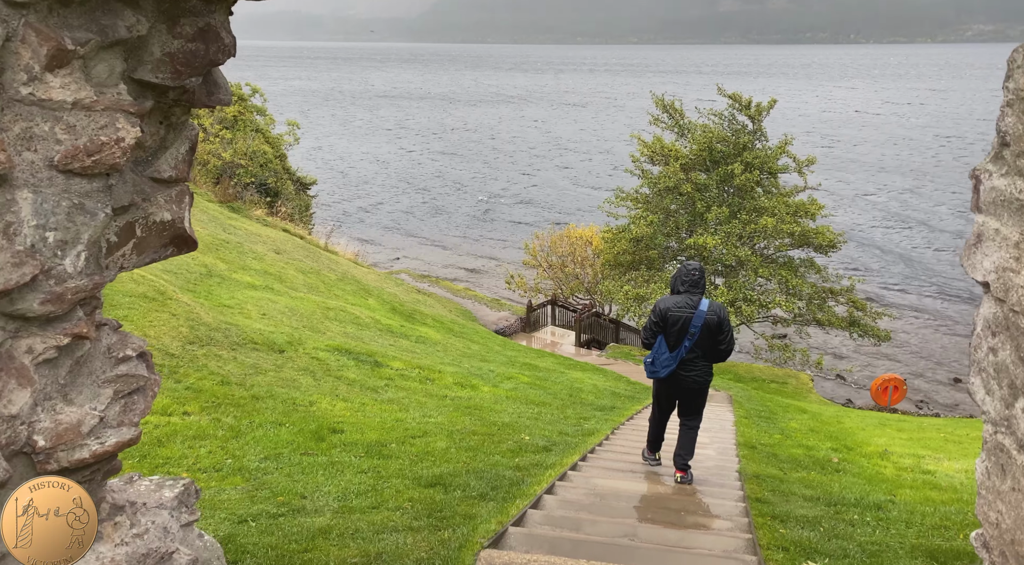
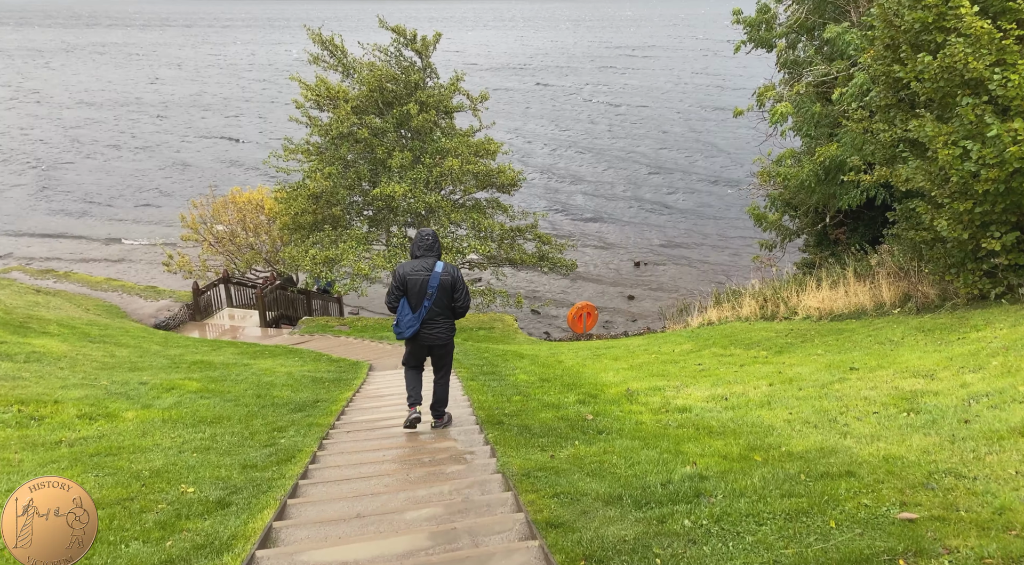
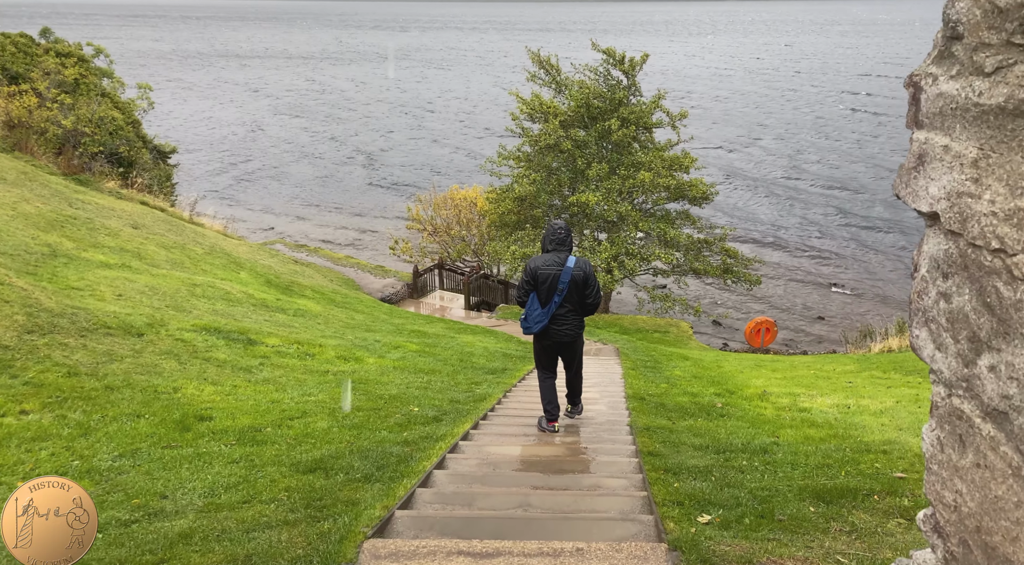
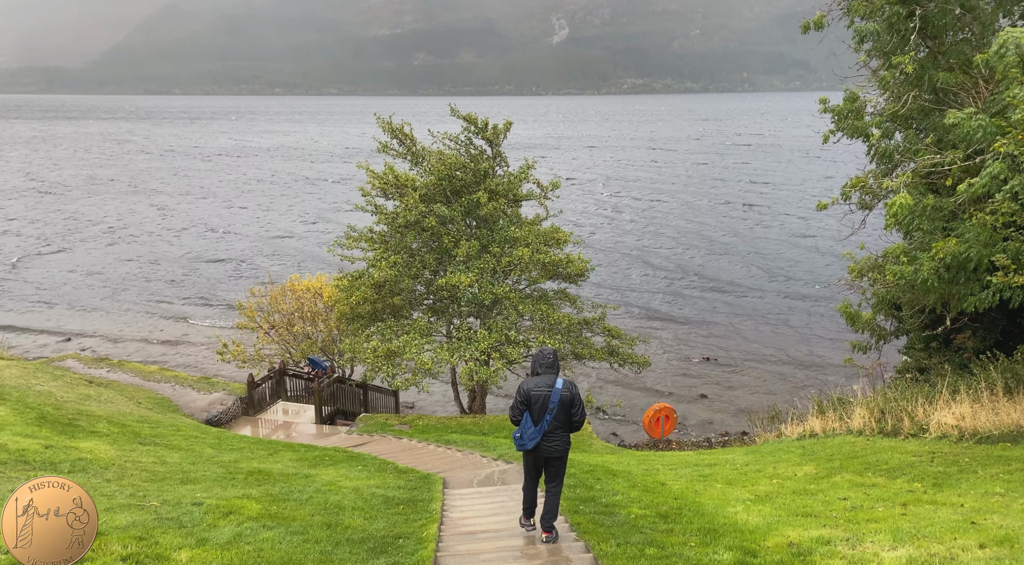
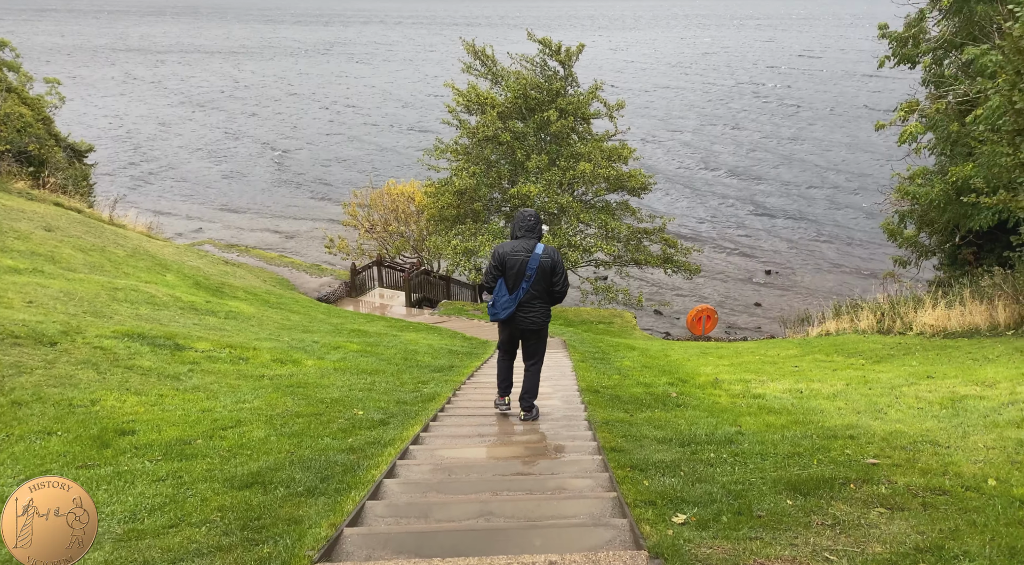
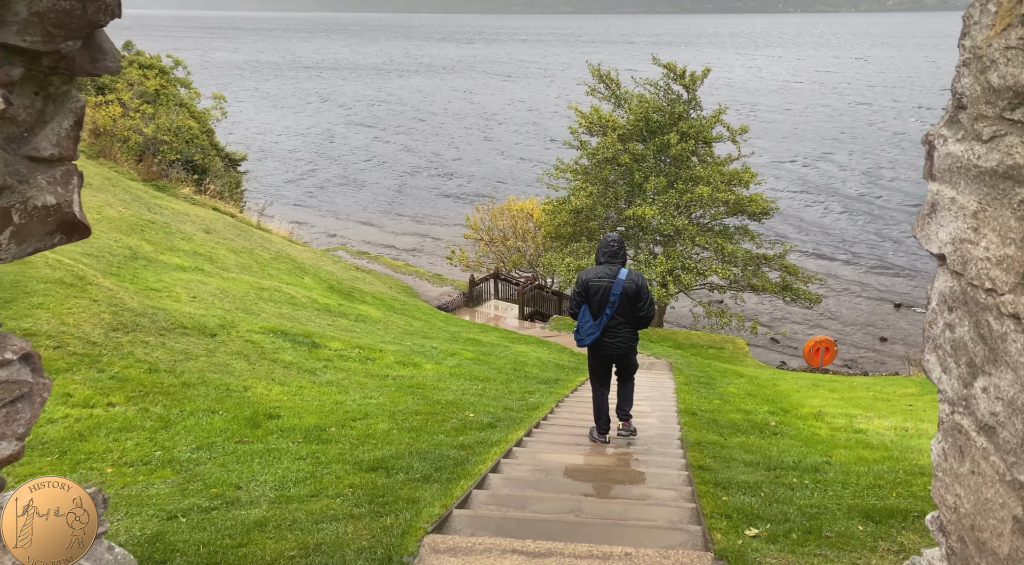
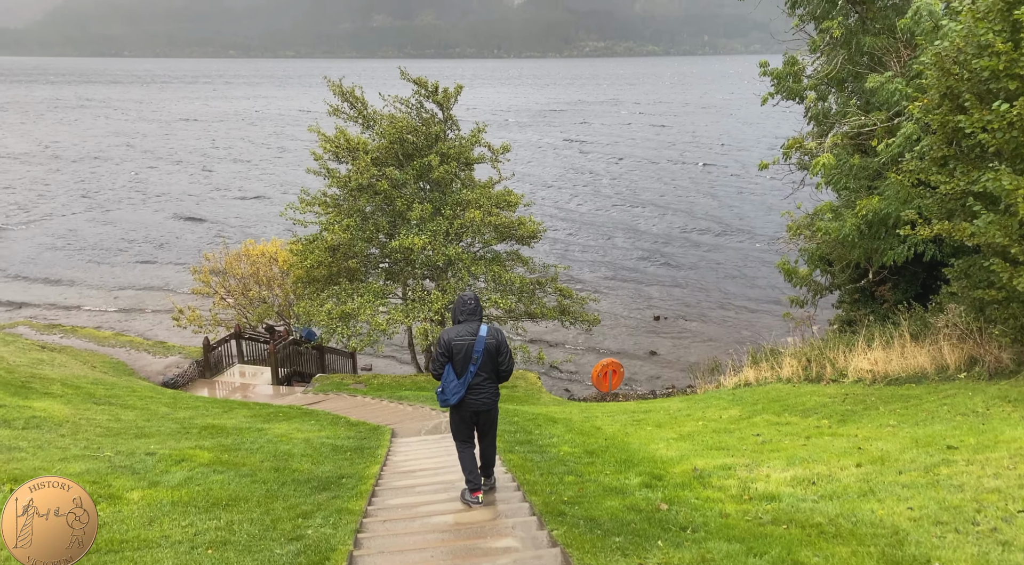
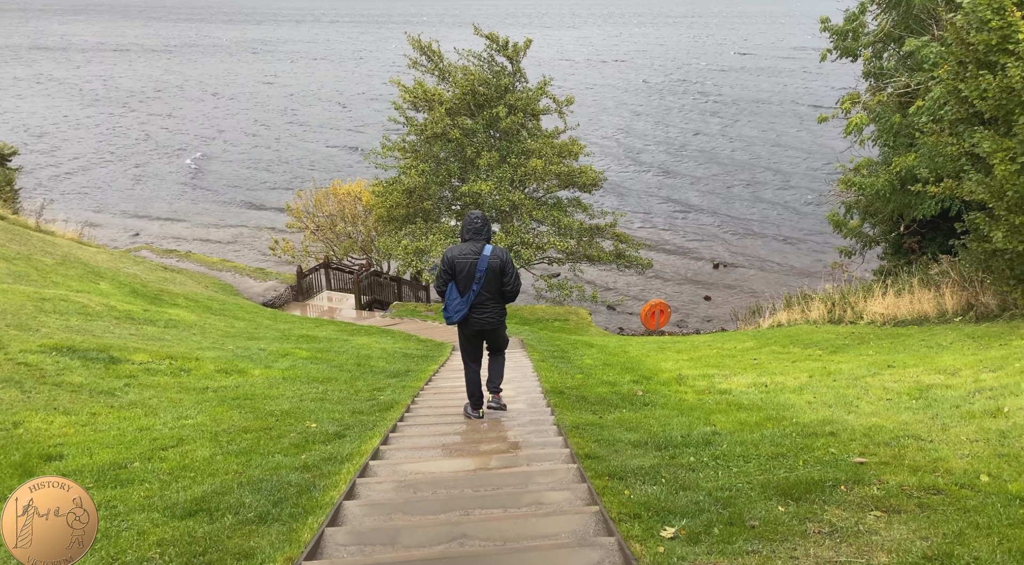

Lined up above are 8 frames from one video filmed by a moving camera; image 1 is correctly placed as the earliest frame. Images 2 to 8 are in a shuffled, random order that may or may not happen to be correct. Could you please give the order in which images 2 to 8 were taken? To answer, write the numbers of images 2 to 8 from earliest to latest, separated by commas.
6, 3, 5, 8, 2, 7, 4
